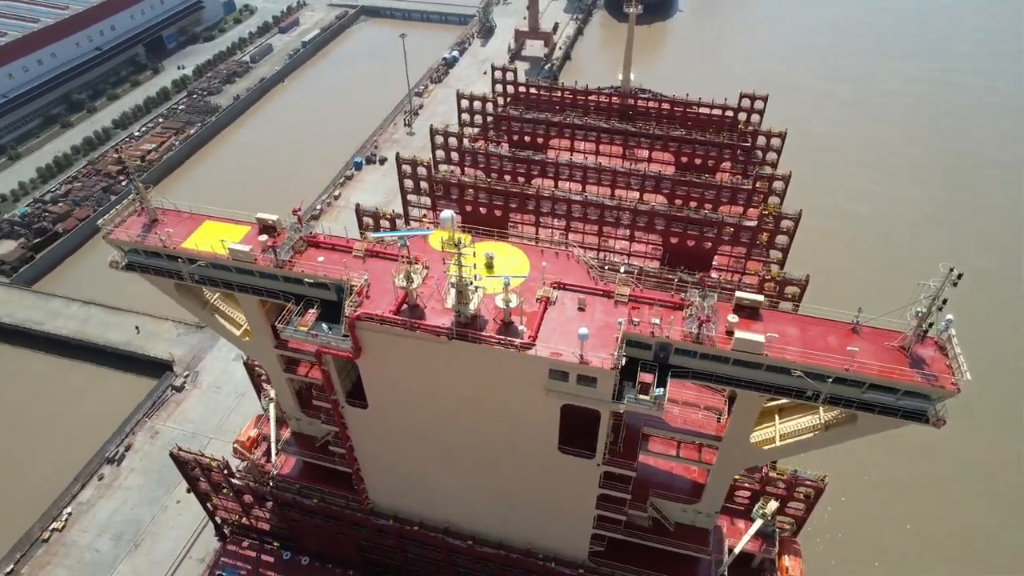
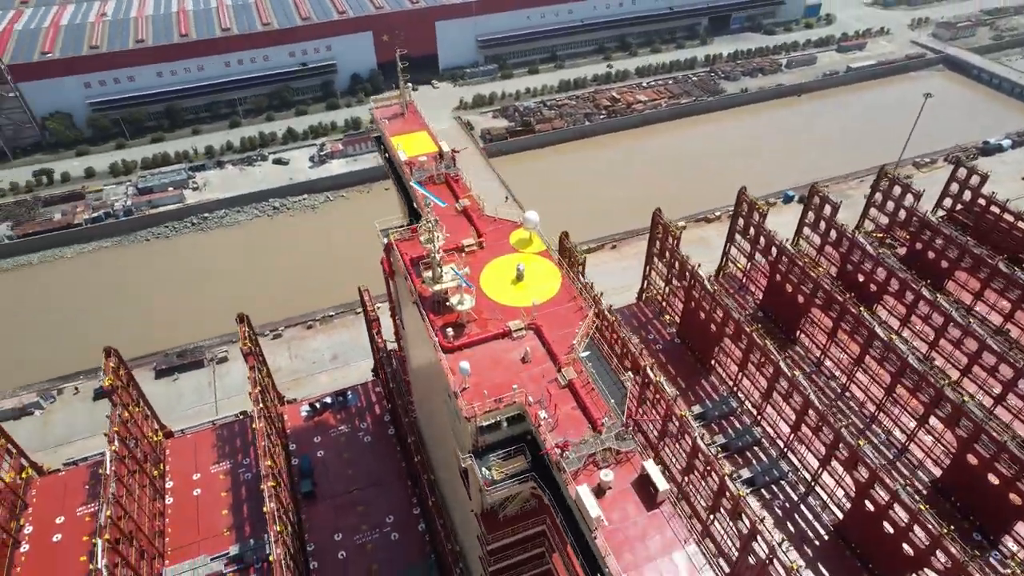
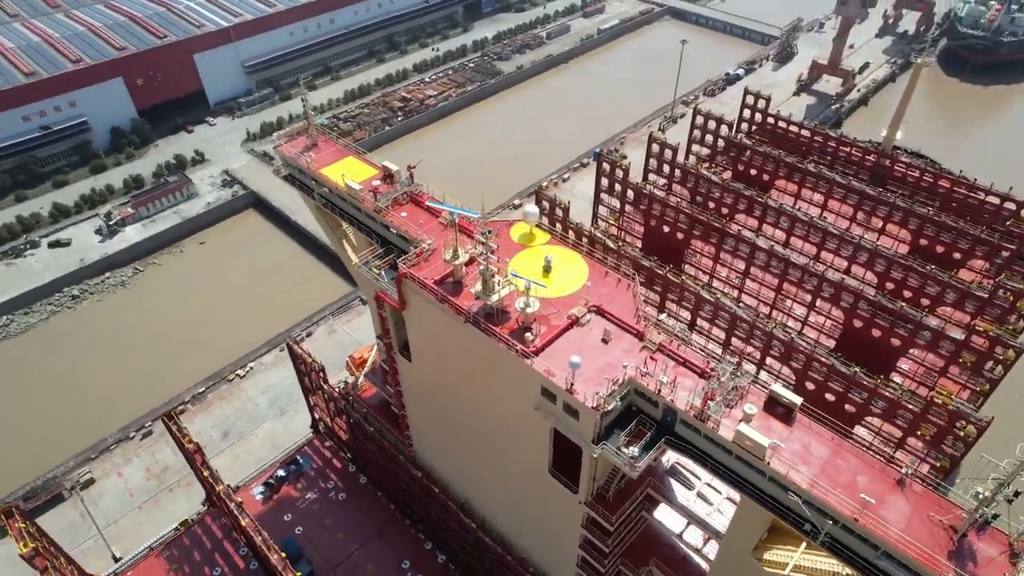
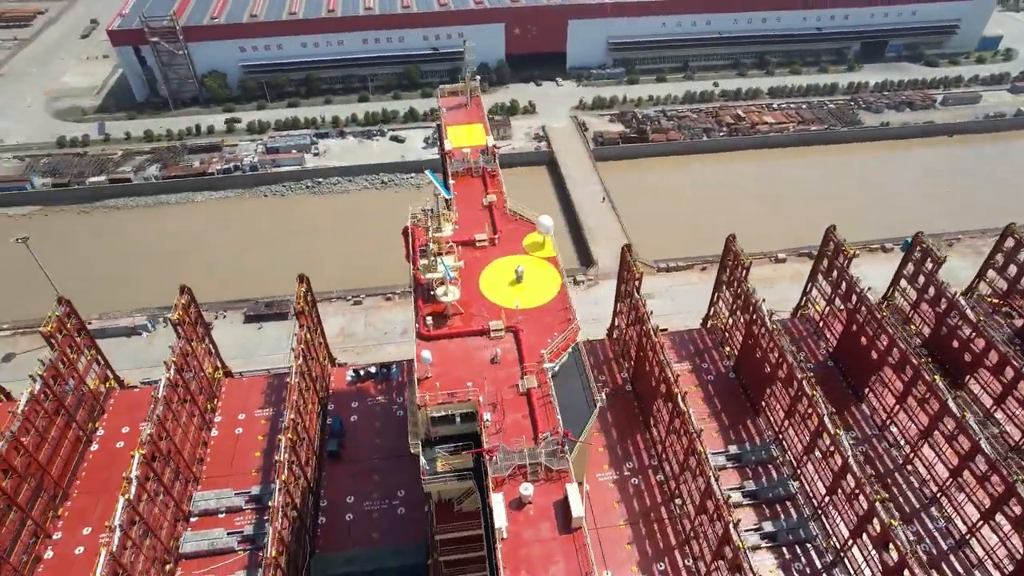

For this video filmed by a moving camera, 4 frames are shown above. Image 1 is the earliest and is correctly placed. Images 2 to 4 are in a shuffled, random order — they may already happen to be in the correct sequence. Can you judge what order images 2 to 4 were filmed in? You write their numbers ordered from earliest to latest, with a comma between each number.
3, 2, 4
